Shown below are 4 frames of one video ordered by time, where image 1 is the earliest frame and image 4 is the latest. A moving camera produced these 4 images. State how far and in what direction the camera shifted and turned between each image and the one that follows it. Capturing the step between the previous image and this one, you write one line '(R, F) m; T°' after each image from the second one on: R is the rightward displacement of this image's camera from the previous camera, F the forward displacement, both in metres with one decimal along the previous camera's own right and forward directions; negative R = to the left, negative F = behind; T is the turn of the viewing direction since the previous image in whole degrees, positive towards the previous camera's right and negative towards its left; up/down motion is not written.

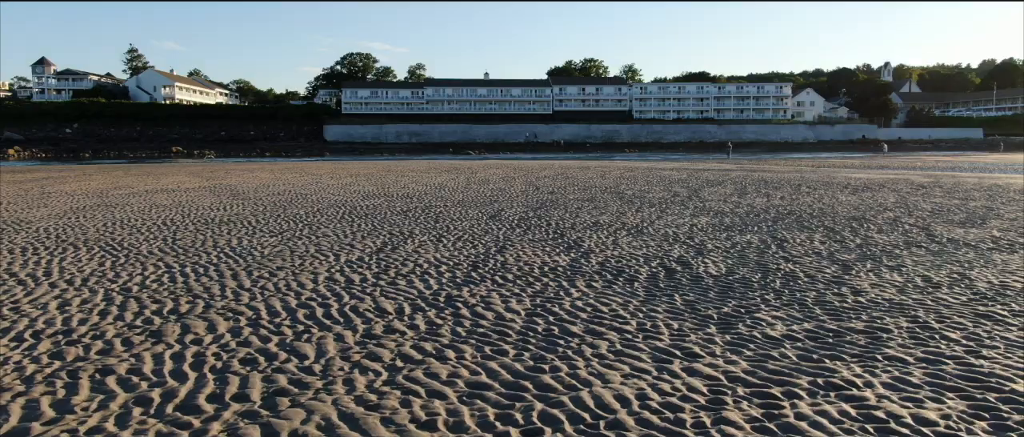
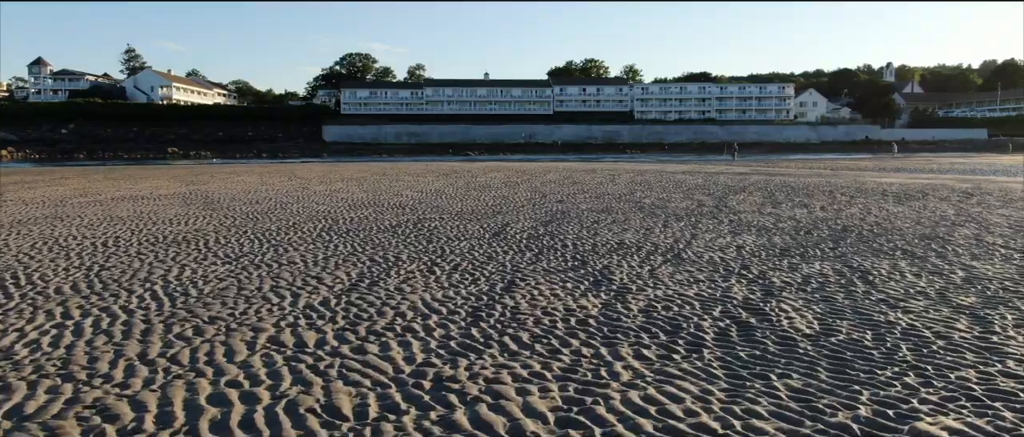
(-0.1, +2.1) m; 0°
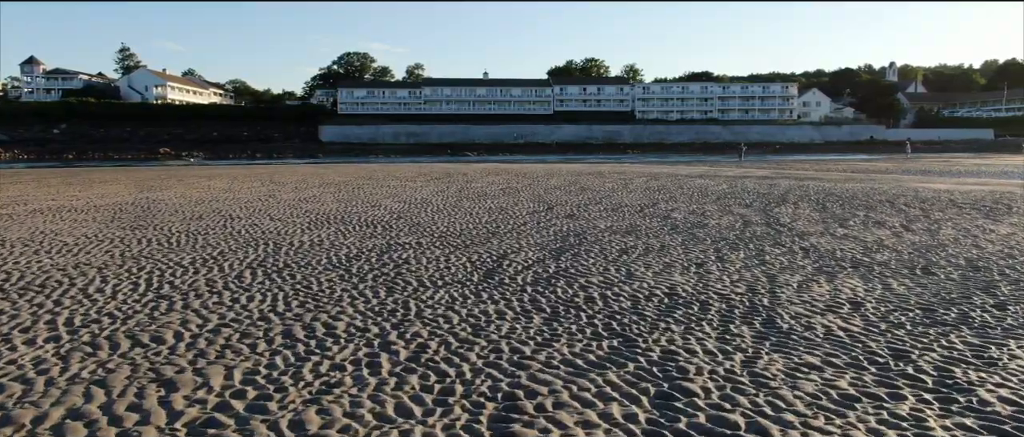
(0.0, +3.3) m; 0°
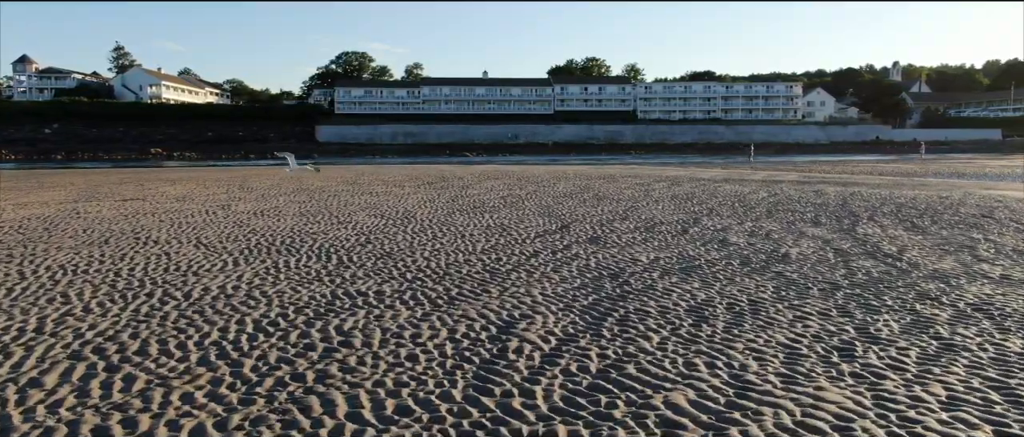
(-0.1, +3.6) m; 0°
